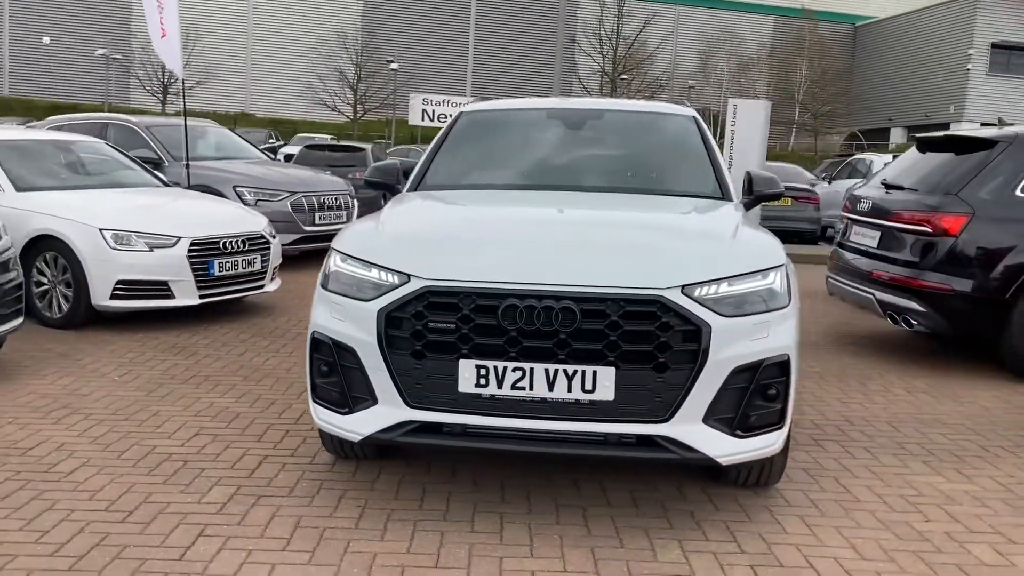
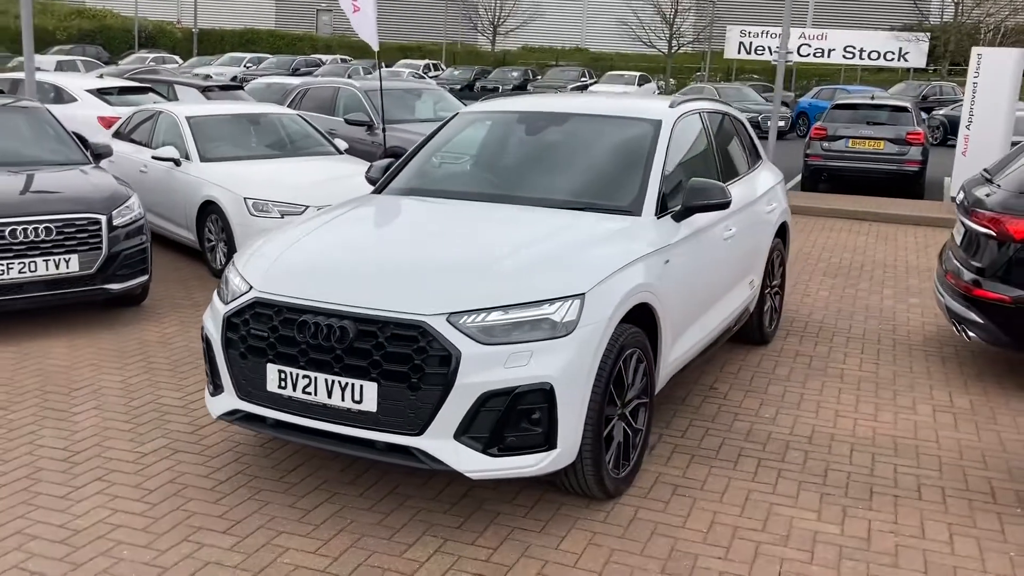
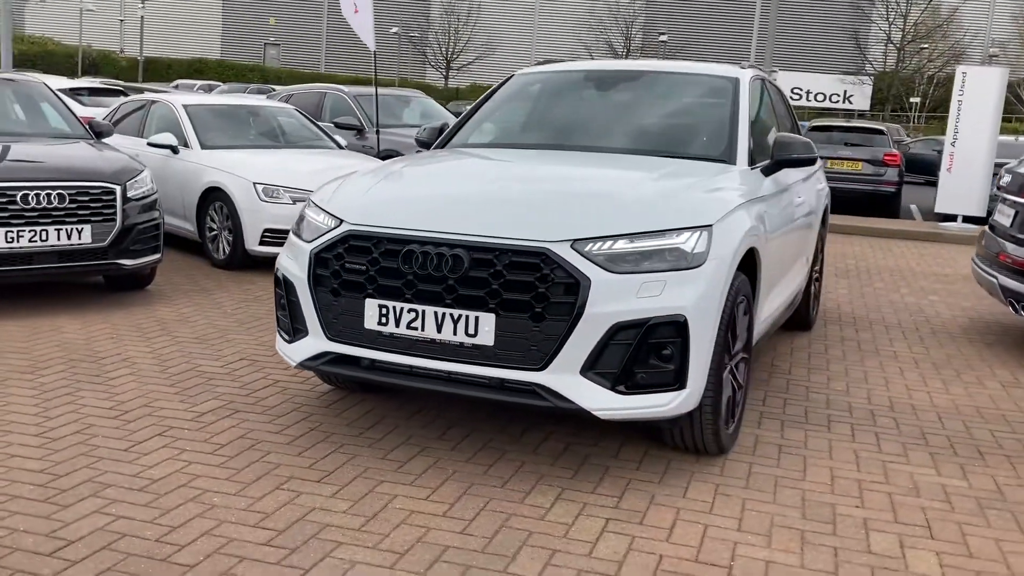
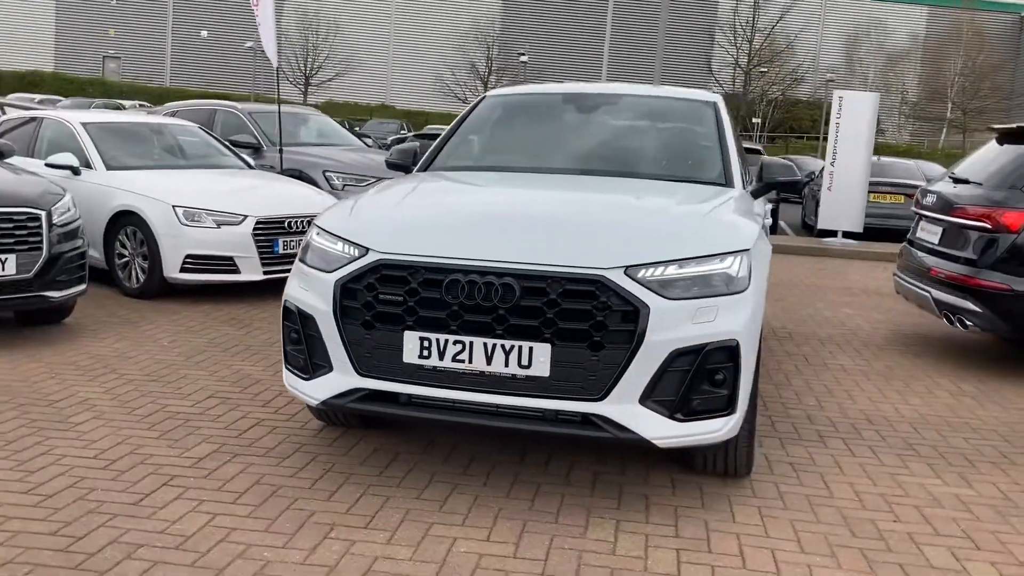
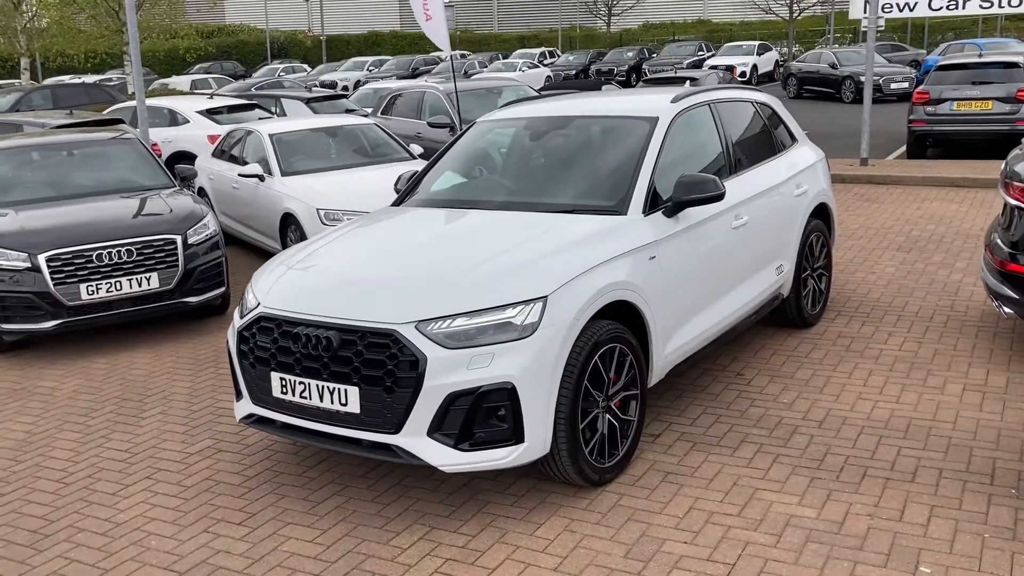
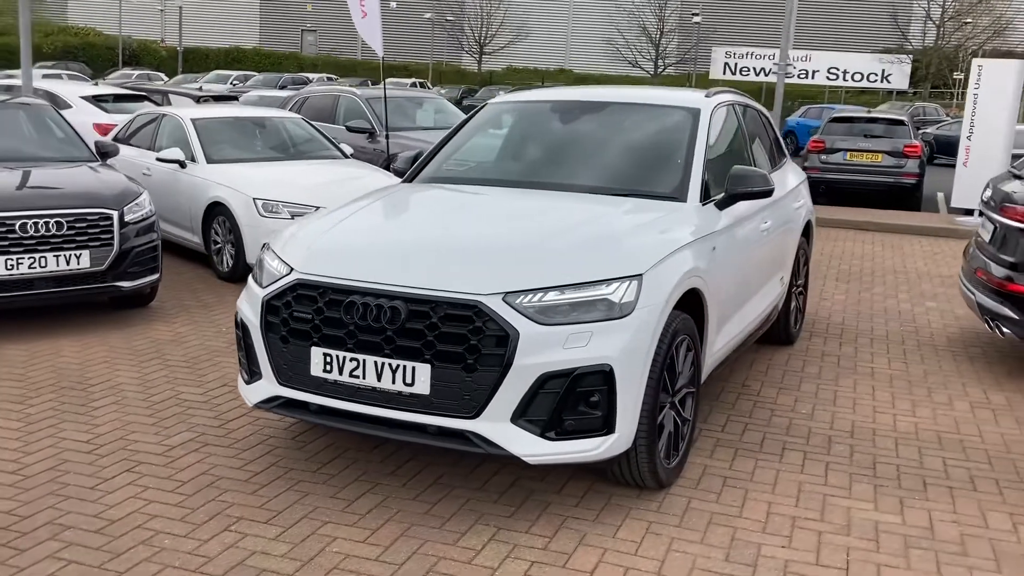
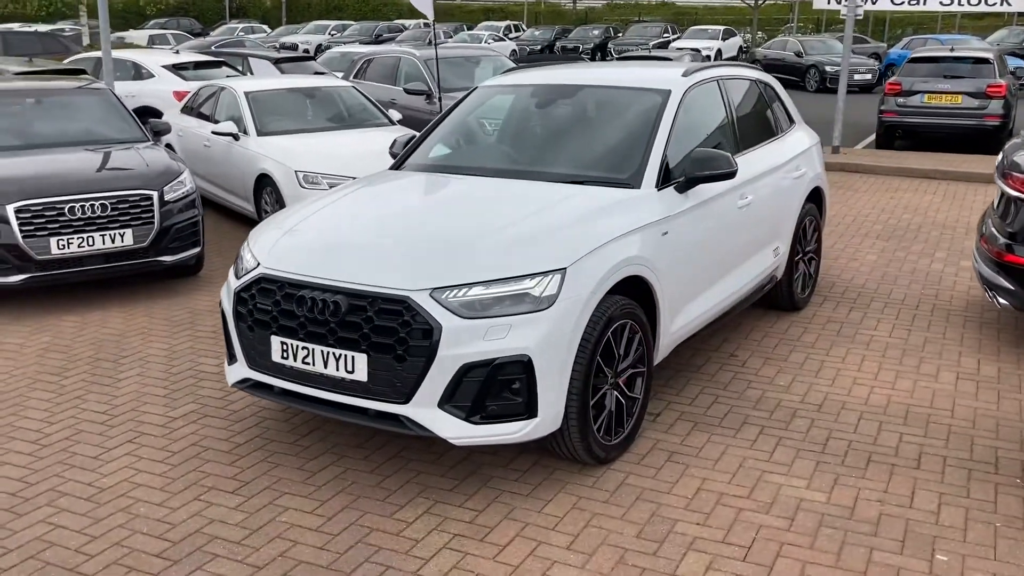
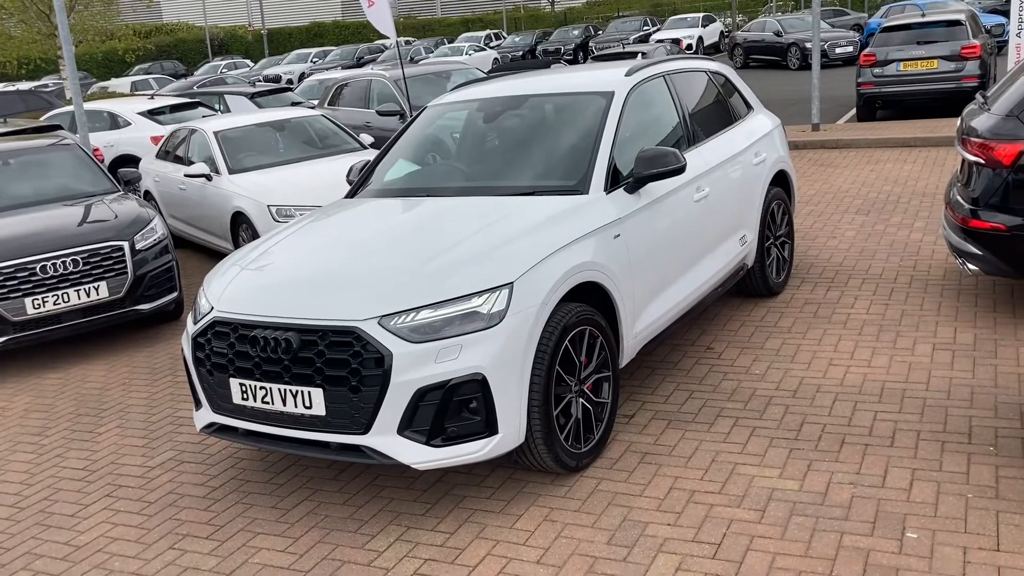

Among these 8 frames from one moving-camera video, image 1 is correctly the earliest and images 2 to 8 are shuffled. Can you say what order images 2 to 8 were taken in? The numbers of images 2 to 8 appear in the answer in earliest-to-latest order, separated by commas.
4, 3, 6, 2, 7, 5, 8
